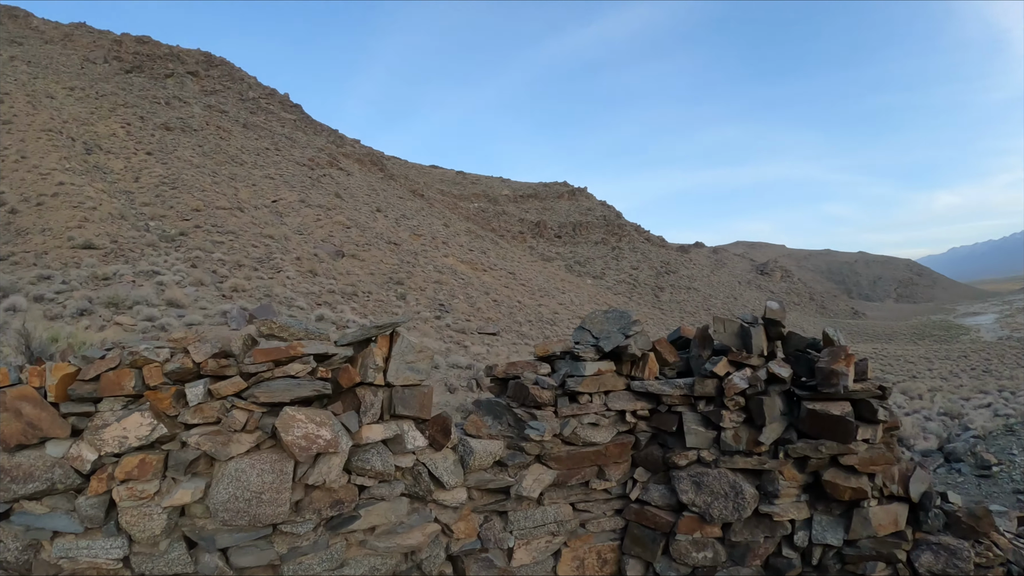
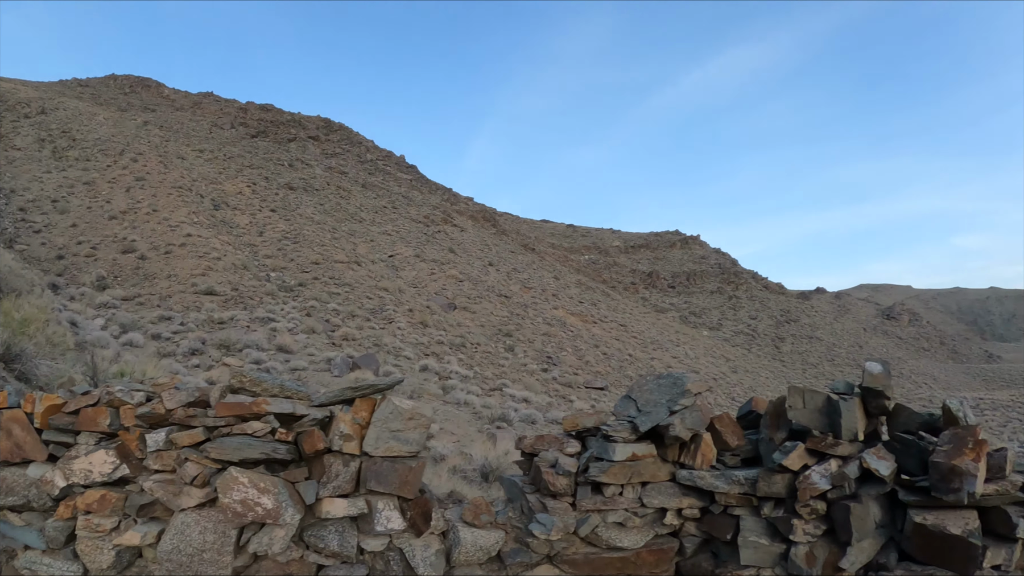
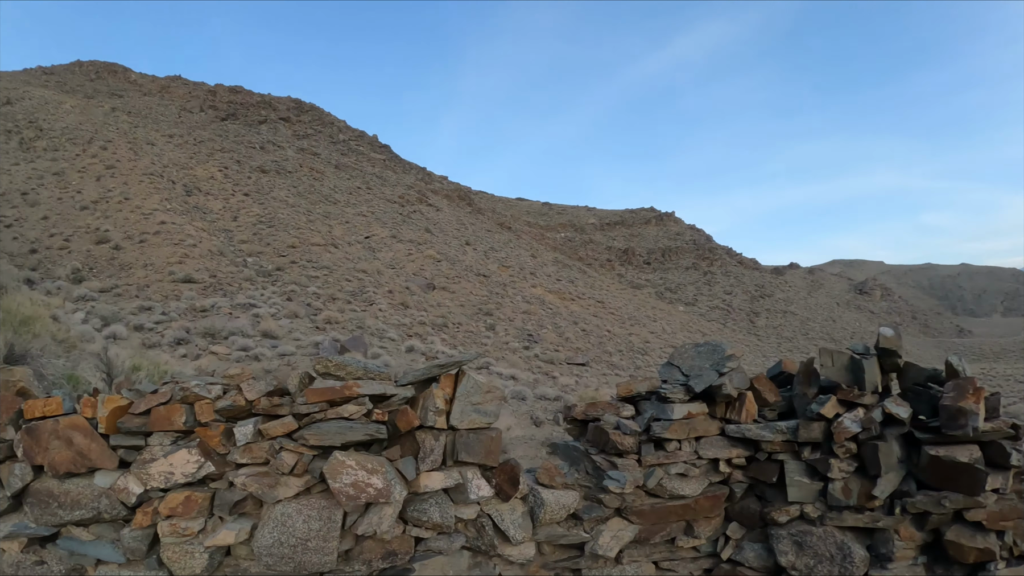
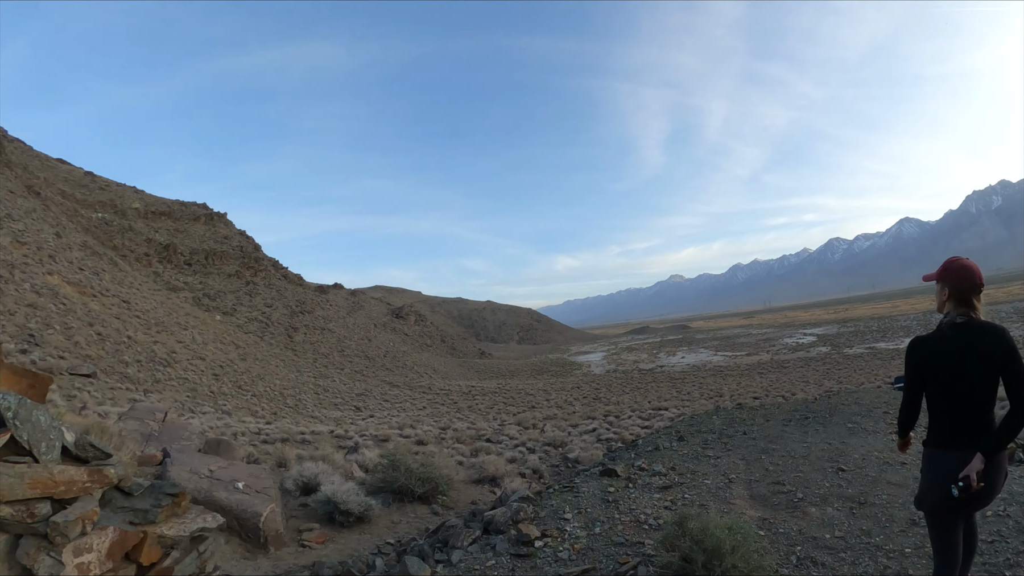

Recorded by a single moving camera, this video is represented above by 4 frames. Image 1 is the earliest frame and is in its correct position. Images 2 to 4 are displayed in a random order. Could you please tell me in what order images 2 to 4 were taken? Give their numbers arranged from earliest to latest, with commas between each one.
3, 2, 4
